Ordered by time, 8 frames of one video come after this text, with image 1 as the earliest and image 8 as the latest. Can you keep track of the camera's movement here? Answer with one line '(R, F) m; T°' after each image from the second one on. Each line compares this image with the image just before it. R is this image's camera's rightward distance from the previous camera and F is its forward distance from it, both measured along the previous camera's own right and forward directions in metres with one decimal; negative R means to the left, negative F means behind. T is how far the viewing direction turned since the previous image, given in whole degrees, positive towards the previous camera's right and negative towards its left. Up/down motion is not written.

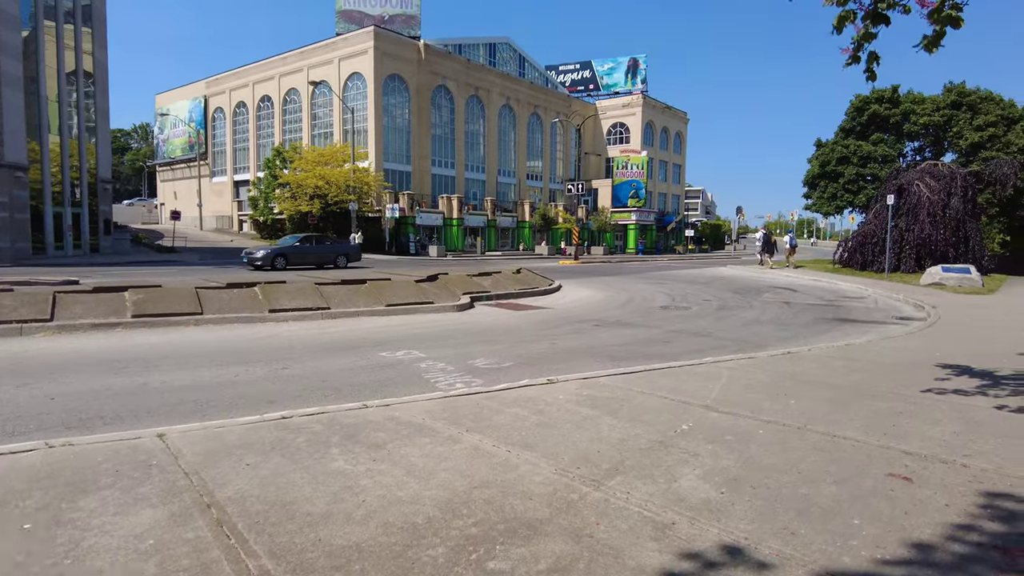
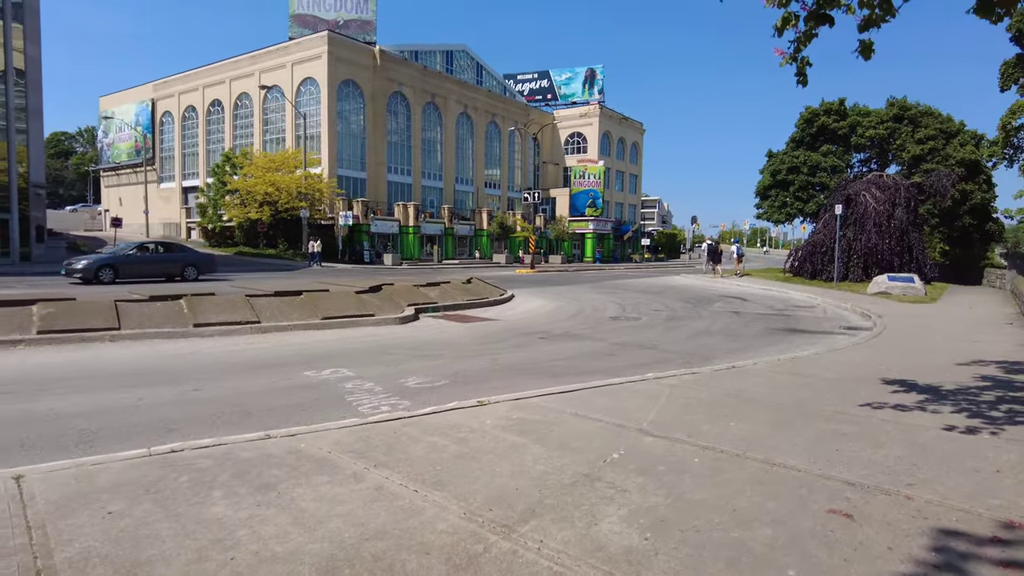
(+0.3, +0.4) m; +3°
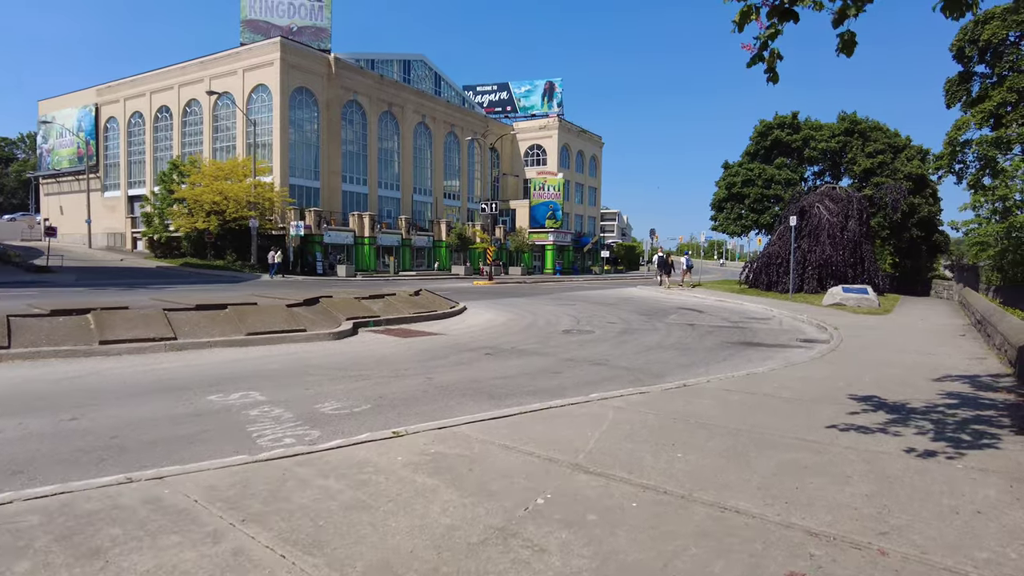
(+0.3, +0.7) m; +3°
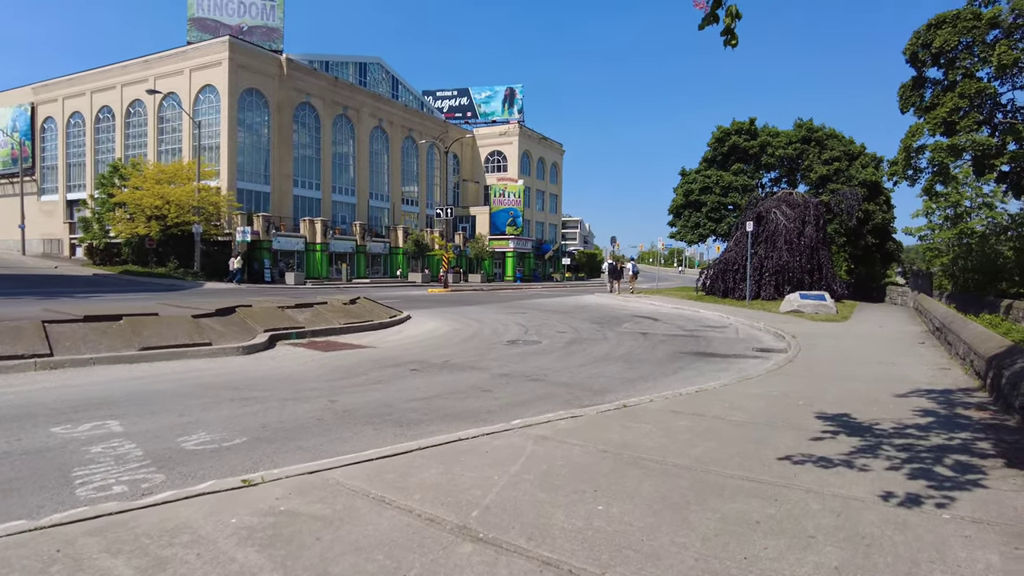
(+0.5, +1.0) m; +3°
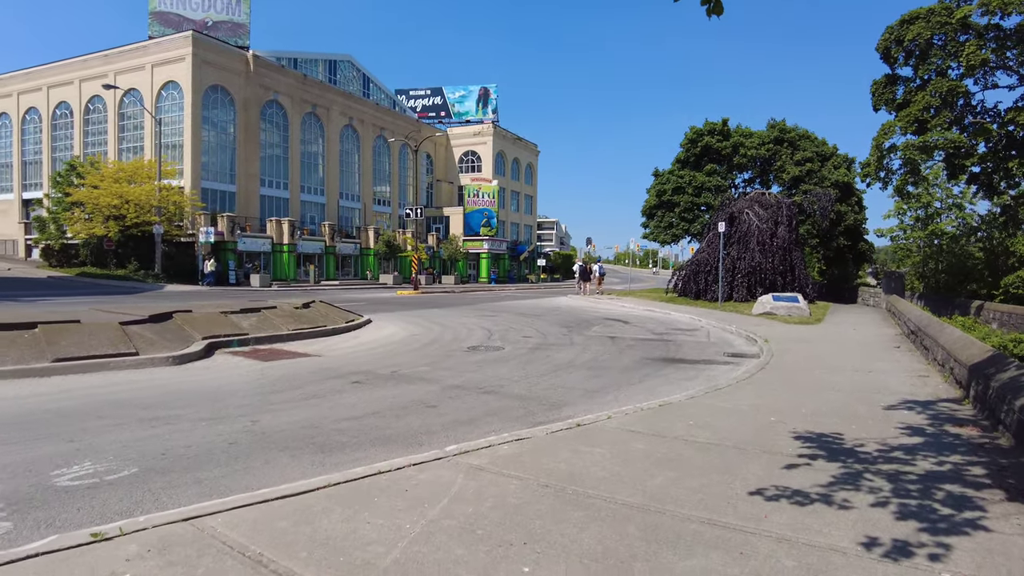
(+0.3, +0.7) m; +2°
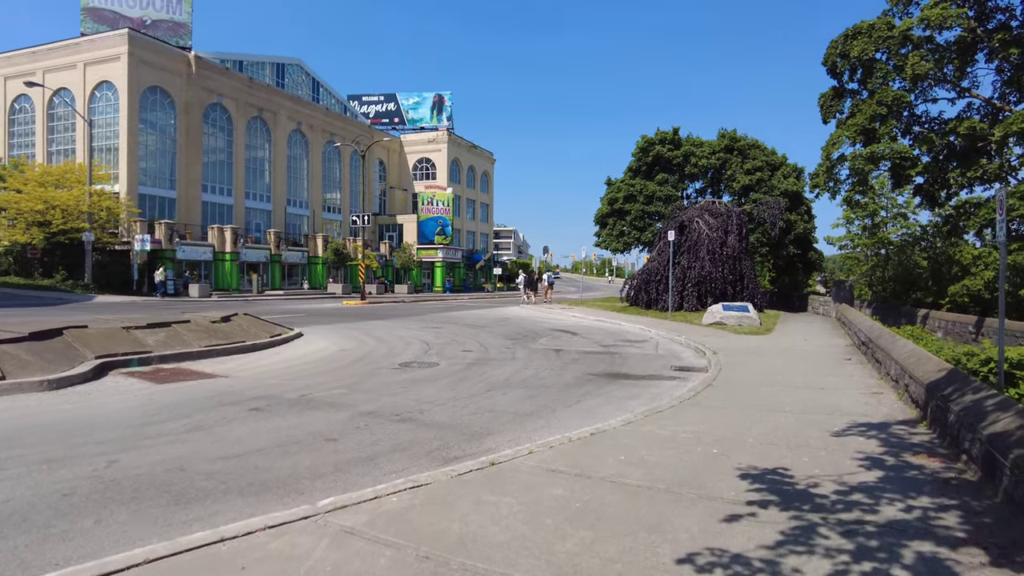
(+0.4, +0.8) m; +4°
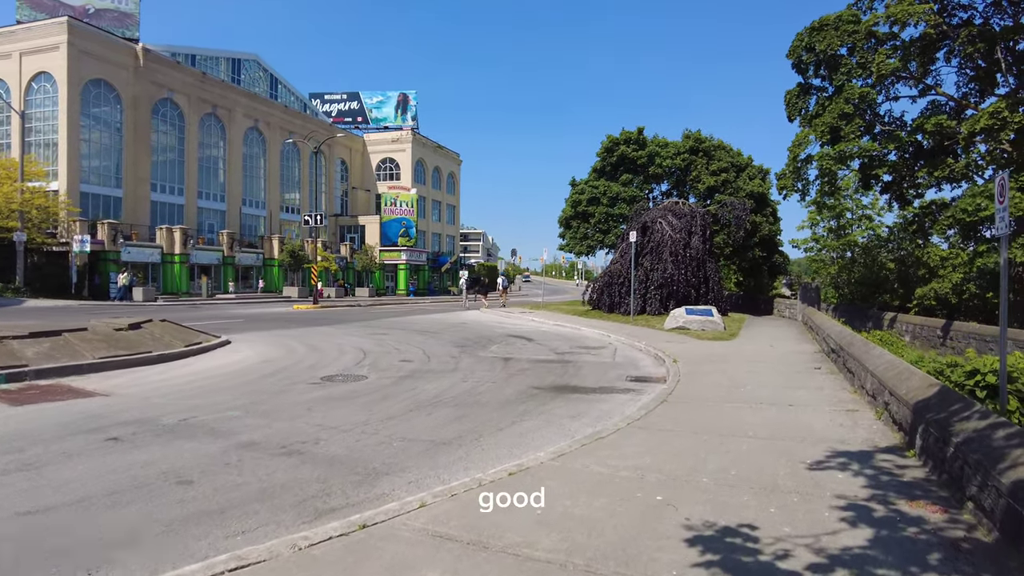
(+0.5, +1.2) m; +3°
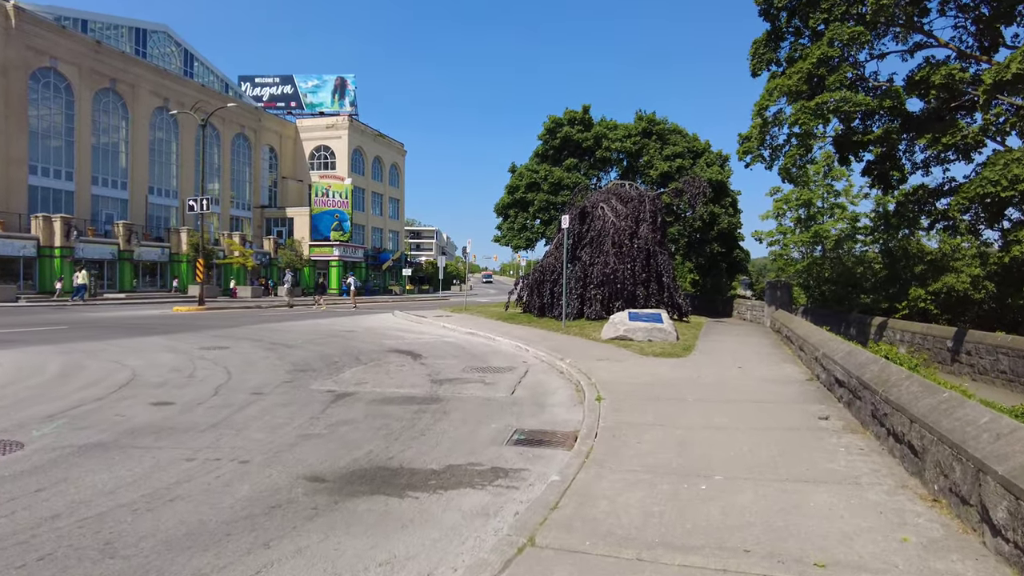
(+1.5, +4.5) m; +3°
